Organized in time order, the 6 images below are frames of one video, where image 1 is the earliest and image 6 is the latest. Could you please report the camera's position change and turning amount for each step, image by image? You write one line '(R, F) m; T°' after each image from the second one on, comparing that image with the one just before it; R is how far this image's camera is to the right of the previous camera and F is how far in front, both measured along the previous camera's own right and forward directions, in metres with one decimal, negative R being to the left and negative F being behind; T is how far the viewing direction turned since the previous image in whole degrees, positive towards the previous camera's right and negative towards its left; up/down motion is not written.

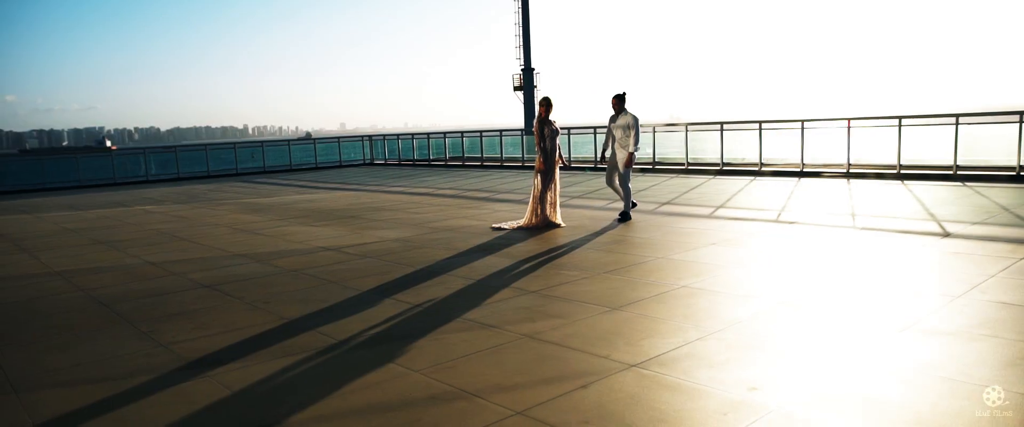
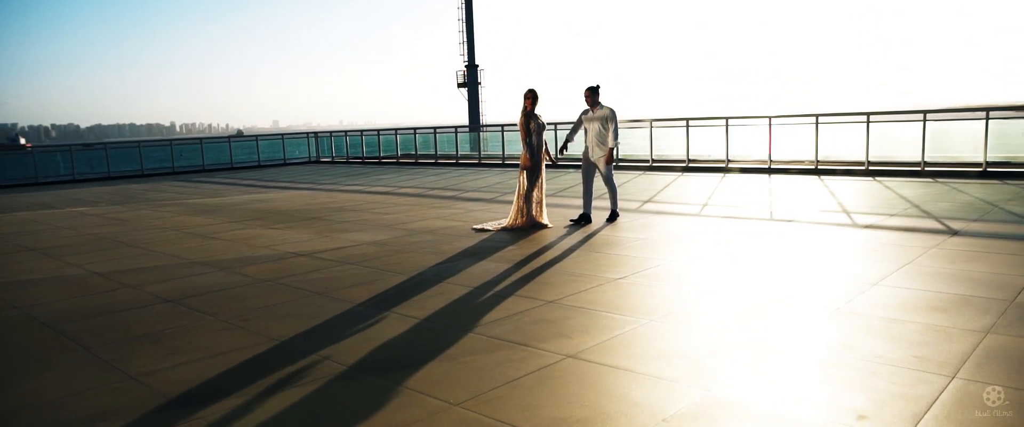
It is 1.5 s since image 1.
(-0.5, +0.5) m; +5°
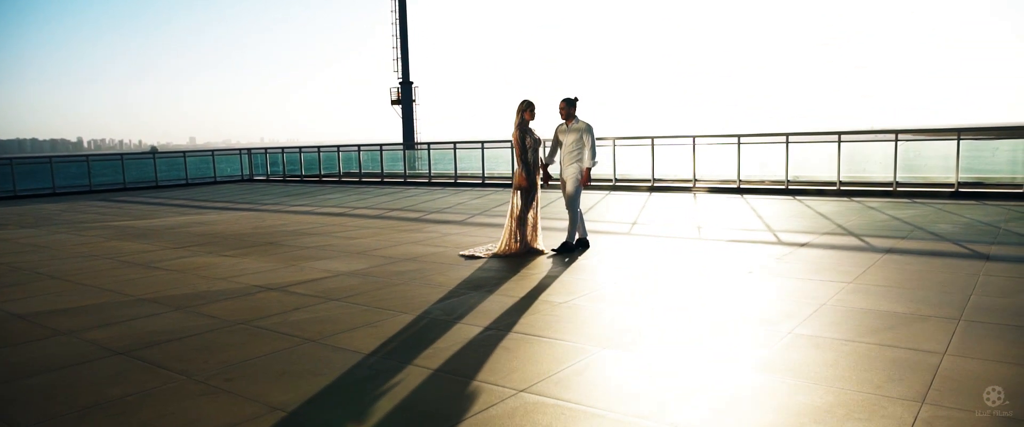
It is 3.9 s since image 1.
(-0.6, +0.7) m; +6°
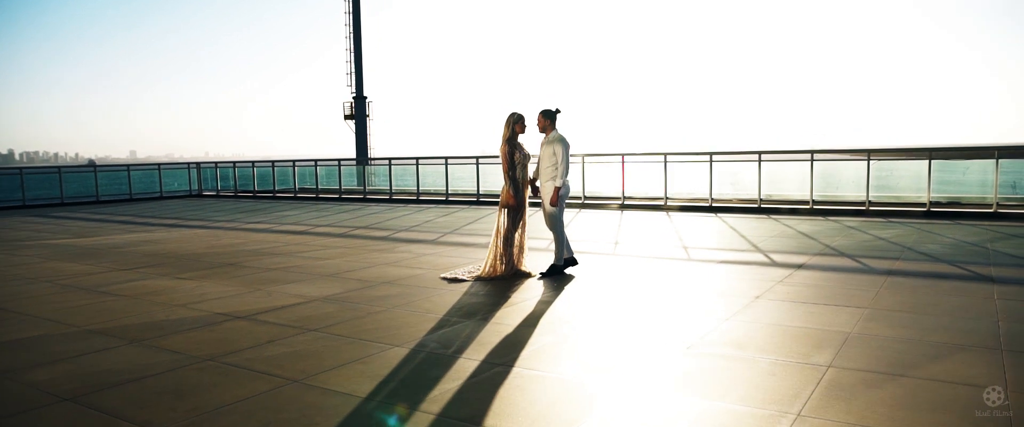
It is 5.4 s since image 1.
(-0.3, +0.4) m; +4°
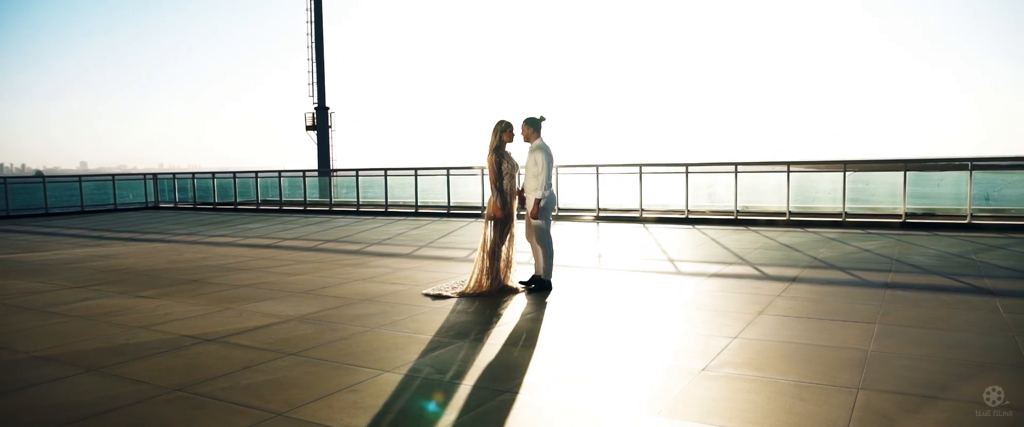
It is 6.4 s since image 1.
(-0.2, +0.3) m; +3°
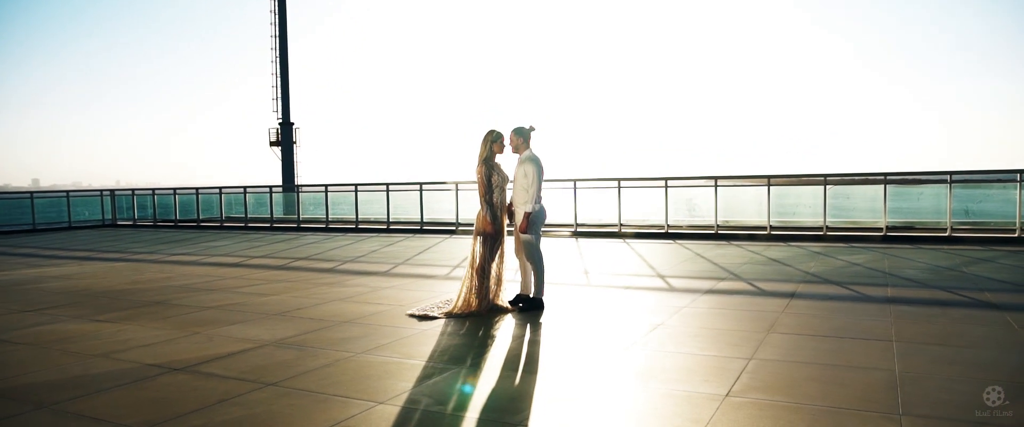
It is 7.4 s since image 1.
(-0.2, +0.3) m; +3°
